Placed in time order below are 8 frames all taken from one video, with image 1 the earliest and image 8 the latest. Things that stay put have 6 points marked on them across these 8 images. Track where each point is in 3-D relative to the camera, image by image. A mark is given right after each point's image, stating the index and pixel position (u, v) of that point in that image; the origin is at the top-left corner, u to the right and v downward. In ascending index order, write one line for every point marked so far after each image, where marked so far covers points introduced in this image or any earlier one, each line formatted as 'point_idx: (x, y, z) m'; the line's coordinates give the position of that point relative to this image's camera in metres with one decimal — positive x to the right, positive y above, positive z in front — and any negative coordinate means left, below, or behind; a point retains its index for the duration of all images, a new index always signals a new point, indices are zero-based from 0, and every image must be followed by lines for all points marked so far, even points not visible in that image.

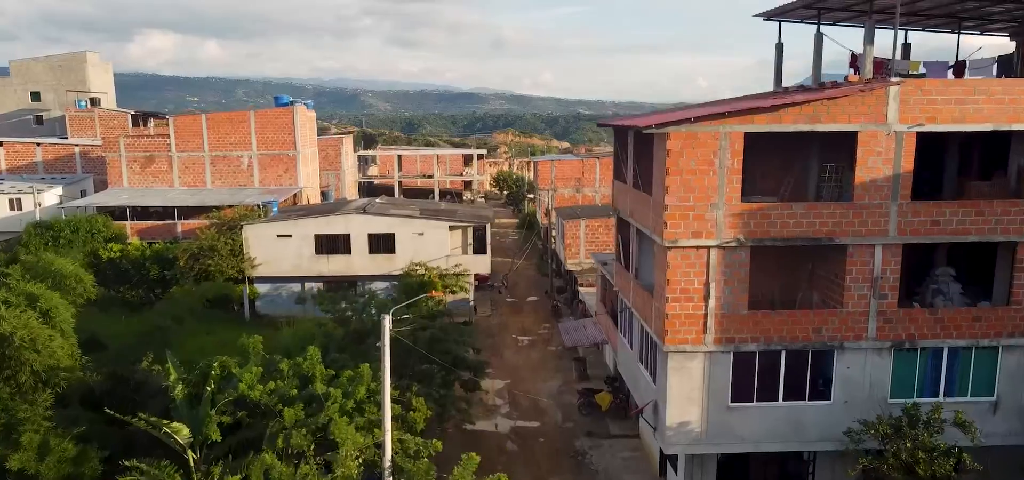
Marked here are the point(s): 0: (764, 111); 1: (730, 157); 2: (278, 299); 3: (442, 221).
0: (+2.4, +1.2, +7.8) m
1: (+2.1, +0.8, +7.9) m
2: (-5.3, -1.4, +18.6) m
3: (-1.5, +0.4, +18.0) m
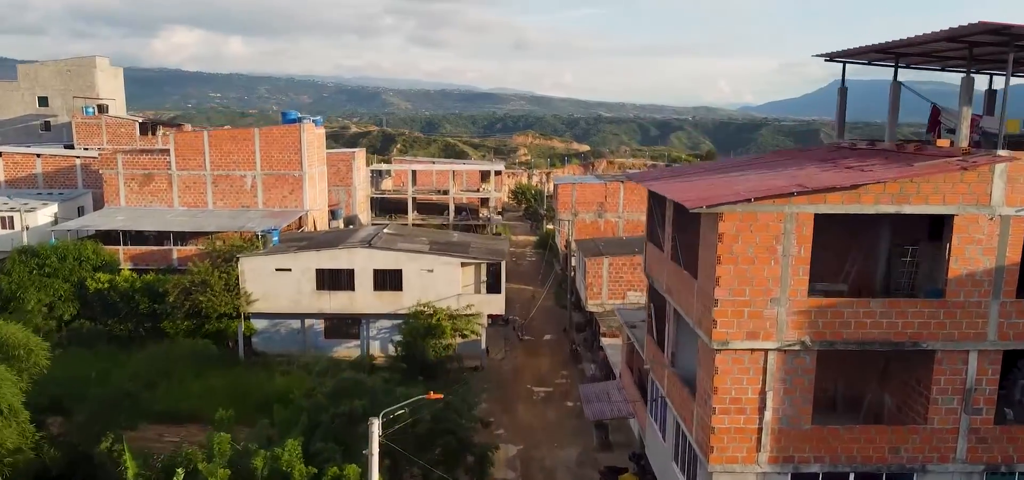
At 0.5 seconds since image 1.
0: (+2.6, +0.4, +6.4) m
1: (+2.3, 0.0, +6.5) m
2: (-5.0, -2.1, +17.3) m
3: (-1.2, -0.3, +16.6) m
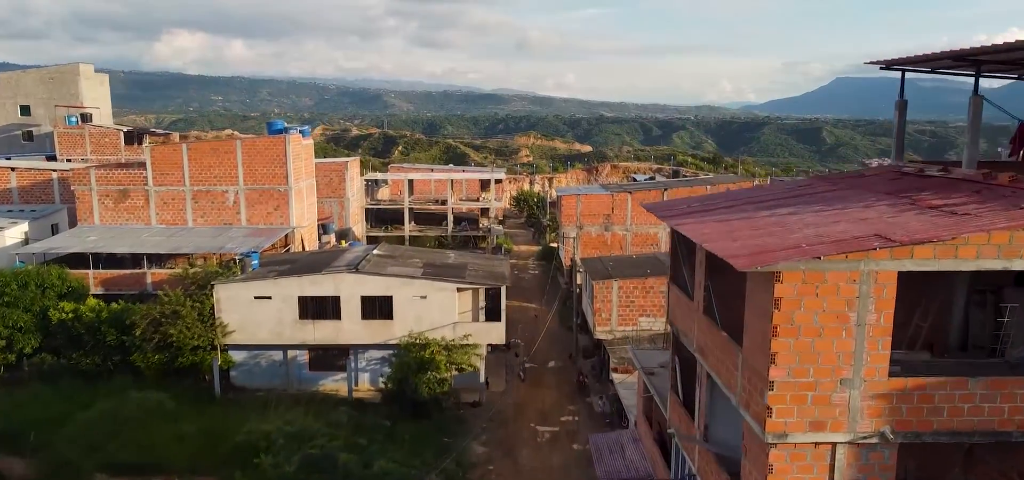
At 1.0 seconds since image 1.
0: (+2.5, 0.0, +4.9) m
1: (+2.2, -0.4, +5.0) m
2: (-5.0, -2.5, +15.9) m
3: (-1.2, -0.8, +15.2) m
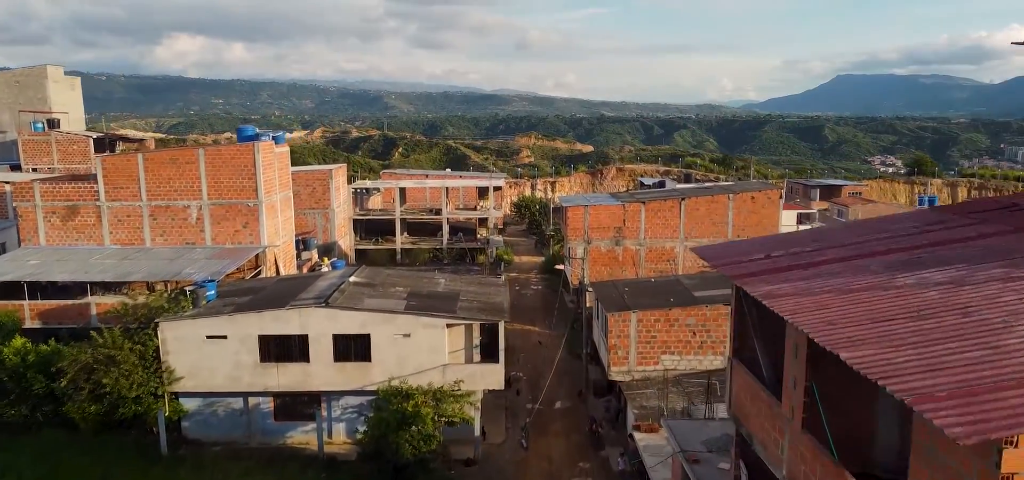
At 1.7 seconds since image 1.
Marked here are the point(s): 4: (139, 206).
0: (+2.5, -0.4, +2.5) m
1: (+2.2, -0.8, +2.6) m
2: (-5.0, -3.0, +13.5) m
3: (-1.2, -1.2, +12.8) m
4: (-8.2, +0.8, +18.1) m
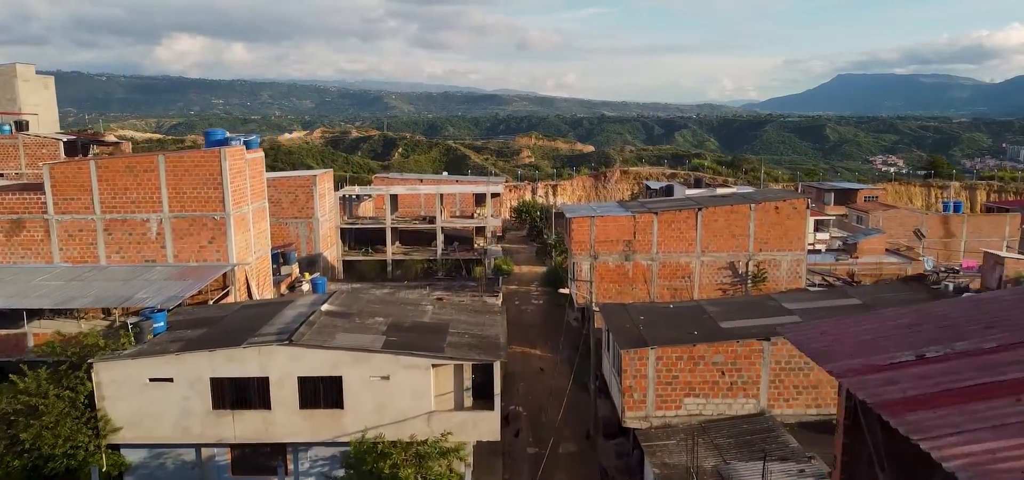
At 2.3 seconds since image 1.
0: (+2.4, -0.7, +0.5) m
1: (+2.2, -1.2, +0.7) m
2: (-5.0, -3.3, +11.6) m
3: (-1.2, -1.5, +10.9) m
4: (-8.3, +0.4, +16.1) m
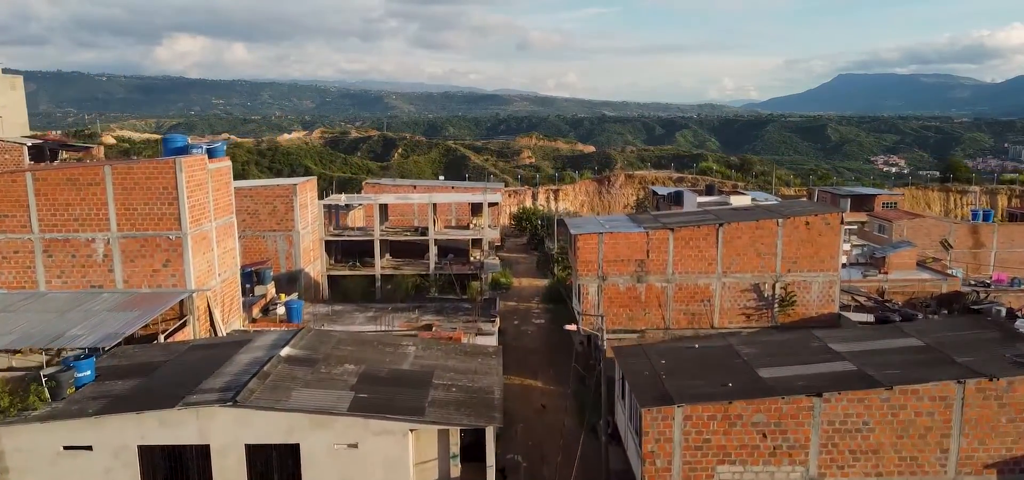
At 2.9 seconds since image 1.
0: (+2.4, -1.1, -1.5) m
1: (+2.1, -1.5, -1.4) m
2: (-5.1, -3.7, +9.5) m
3: (-1.3, -1.9, +8.8) m
4: (-8.3, 0.0, +14.1) m
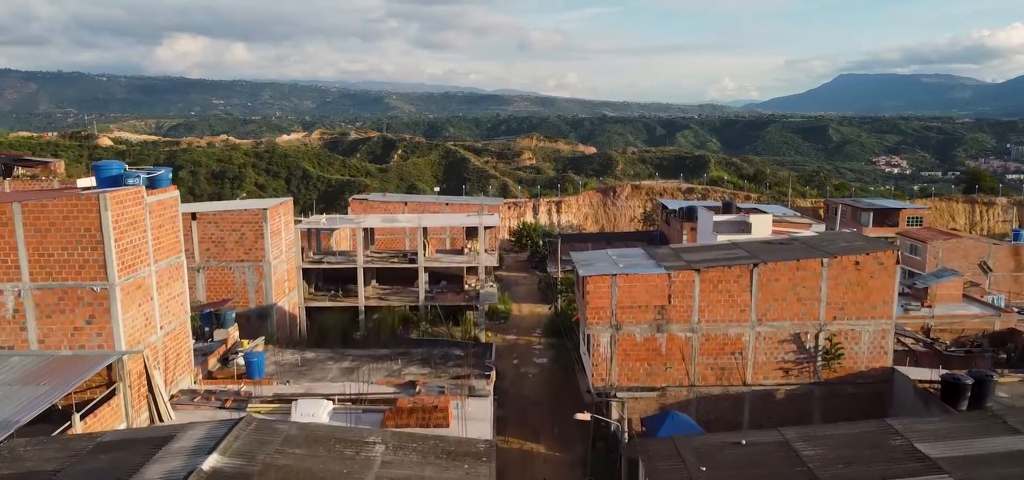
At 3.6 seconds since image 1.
0: (+2.3, -1.9, -4.0) m
1: (+2.1, -2.3, -3.9) m
2: (-5.1, -4.5, +7.1) m
3: (-1.3, -2.7, +6.3) m
4: (-8.3, -0.7, +11.6) m
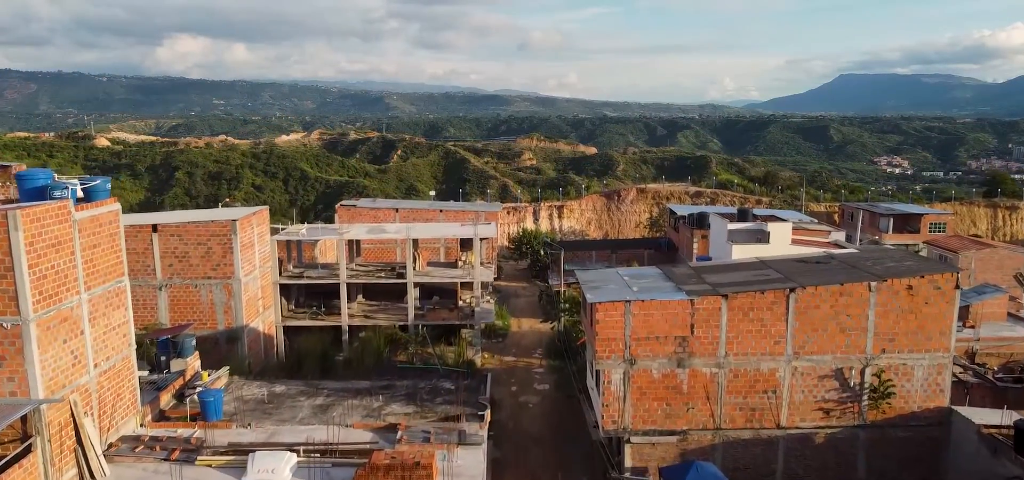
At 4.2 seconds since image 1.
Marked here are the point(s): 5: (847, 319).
0: (+2.3, -2.2, -6.0) m
1: (+2.0, -2.6, -5.8) m
2: (-5.1, -4.8, +5.1) m
3: (-1.4, -3.0, +4.3) m
4: (-8.4, -1.0, +9.6) m
5: (+5.0, -1.2, +12.2) m
